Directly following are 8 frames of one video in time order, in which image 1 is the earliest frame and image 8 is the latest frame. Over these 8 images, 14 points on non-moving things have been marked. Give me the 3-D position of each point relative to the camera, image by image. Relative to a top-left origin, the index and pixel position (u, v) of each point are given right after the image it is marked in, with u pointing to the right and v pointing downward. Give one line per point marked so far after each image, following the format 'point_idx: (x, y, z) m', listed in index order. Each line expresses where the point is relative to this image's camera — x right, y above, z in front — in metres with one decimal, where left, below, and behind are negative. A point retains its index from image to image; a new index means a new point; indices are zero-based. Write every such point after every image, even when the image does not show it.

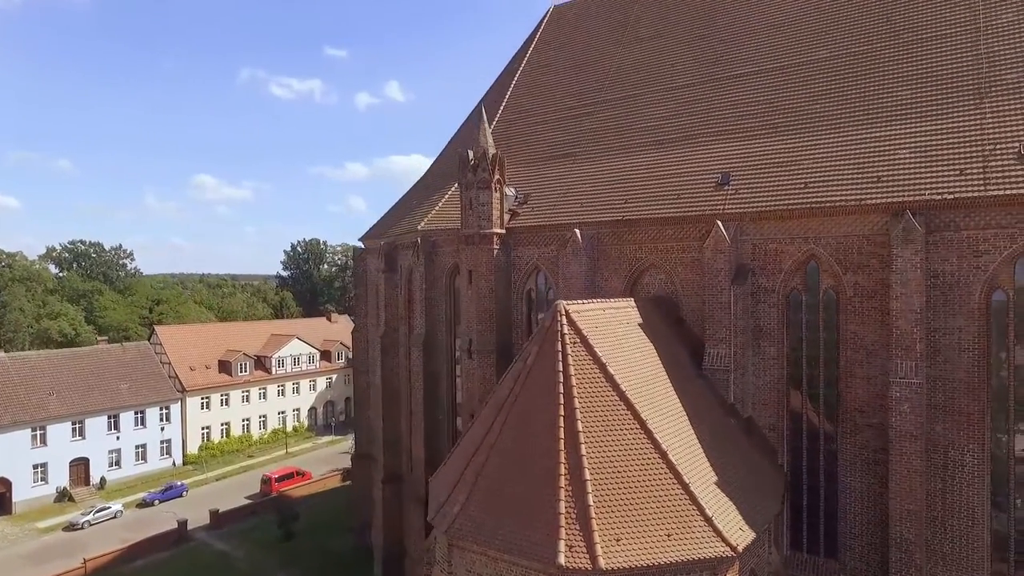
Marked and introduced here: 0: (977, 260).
0: (+7.7, +0.4, +10.2) m
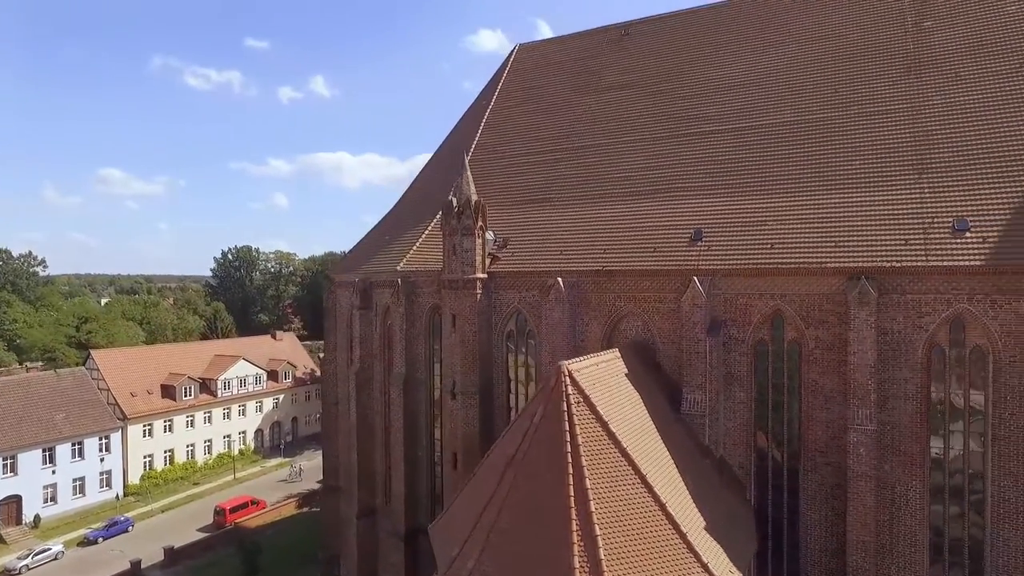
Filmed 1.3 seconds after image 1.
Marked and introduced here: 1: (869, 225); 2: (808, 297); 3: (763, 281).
0: (+7.8, -0.6, +11.7) m
1: (+7.3, +1.3, +12.5) m
2: (+6.1, -0.2, +12.6) m
3: (+5.3, +0.1, +12.9) m
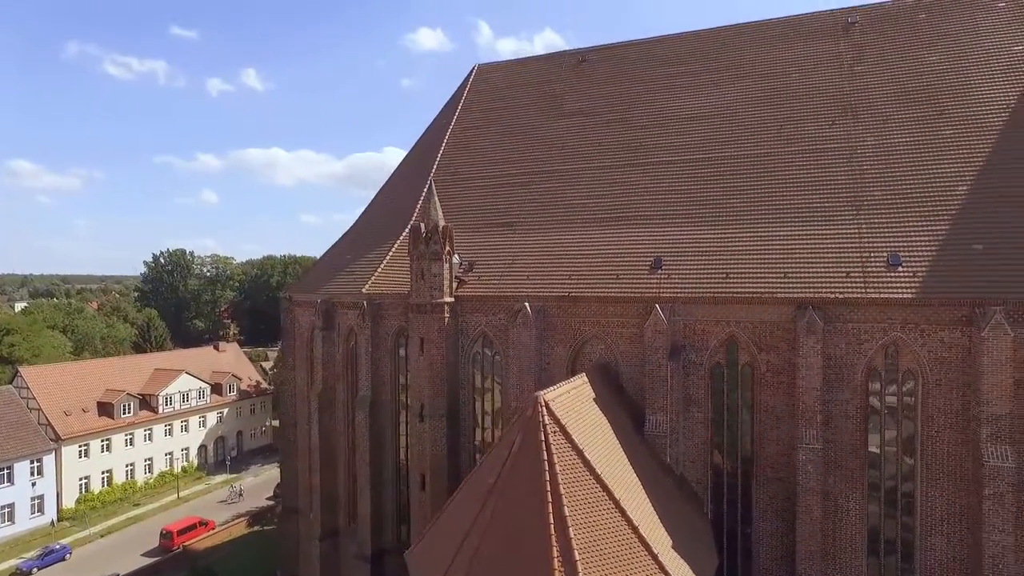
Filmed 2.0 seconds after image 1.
0: (+7.2, -1.2, +12.8) m
1: (+6.7, +0.7, +13.6) m
2: (+5.5, -0.8, +13.5) m
3: (+4.7, -0.5, +13.8) m
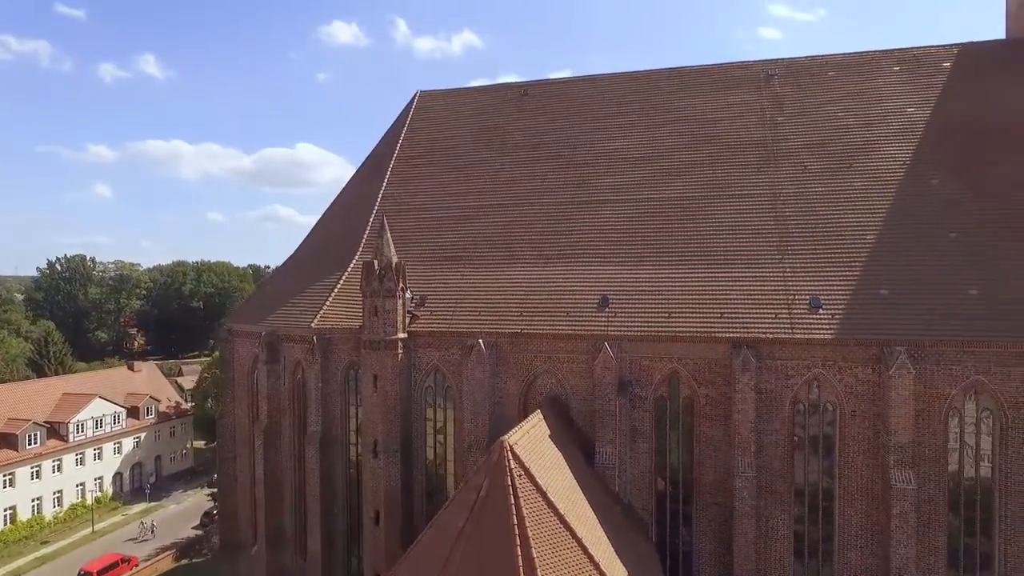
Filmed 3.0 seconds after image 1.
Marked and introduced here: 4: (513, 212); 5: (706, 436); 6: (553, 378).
0: (+6.3, -2.2, +14.2) m
1: (+5.7, -0.2, +14.9) m
2: (+4.5, -1.7, +14.7) m
3: (+3.6, -1.4, +14.9) m
4: (0.0, +2.2, +18.4) m
5: (+4.6, -3.5, +14.6) m
6: (+1.1, -2.3, +15.7) m
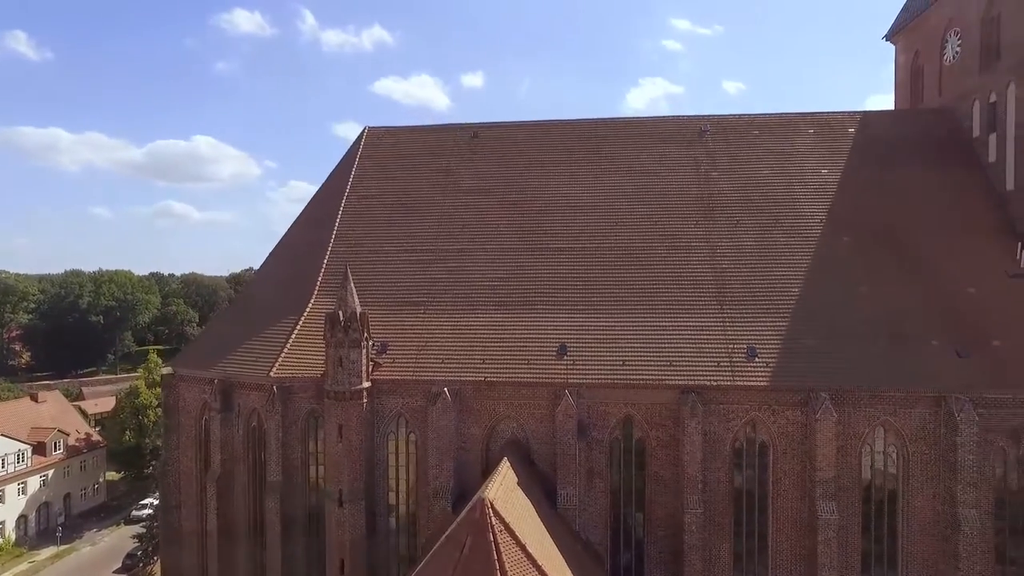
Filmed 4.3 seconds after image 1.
0: (+5.5, -3.5, +15.7) m
1: (+4.8, -1.5, +16.4) m
2: (+3.6, -3.0, +16.0) m
3: (+2.7, -2.7, +16.0) m
4: (-1.3, +0.9, +19.0) m
5: (+3.7, -4.8, +15.9) m
6: (+0.1, -3.6, +16.5) m
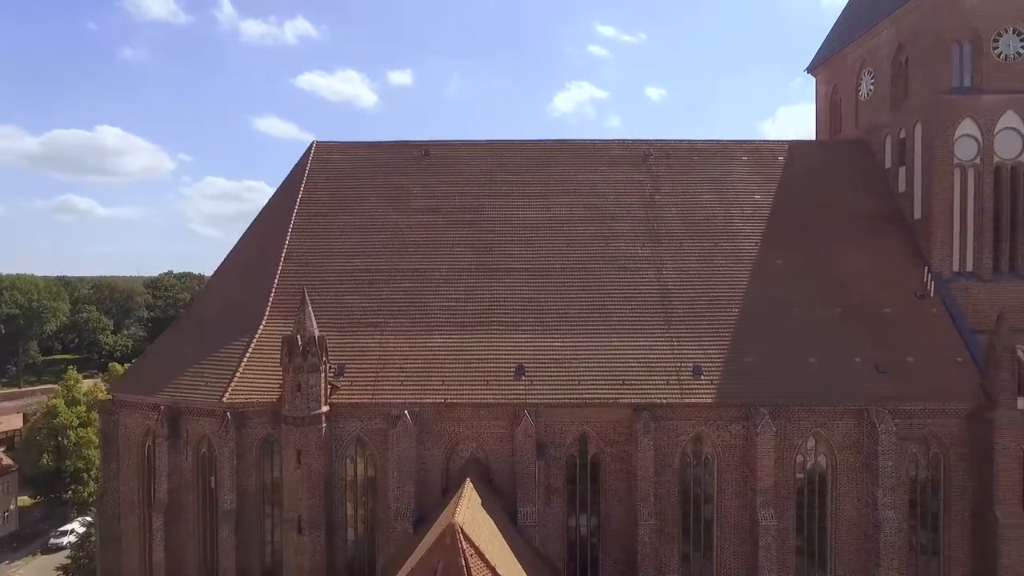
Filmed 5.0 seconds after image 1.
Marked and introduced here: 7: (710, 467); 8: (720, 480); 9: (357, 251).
0: (+4.5, -4.1, +16.7) m
1: (+3.7, -2.2, +17.3) m
2: (+2.6, -3.7, +16.7) m
3: (+1.7, -3.3, +16.7) m
4: (-2.7, +0.3, +19.2) m
5: (+2.7, -5.4, +16.7) m
6: (-1.0, -4.2, +16.9) m
7: (+5.4, -4.9, +16.8) m
8: (+5.6, -5.2, +16.7) m
9: (-5.0, +1.2, +19.8) m
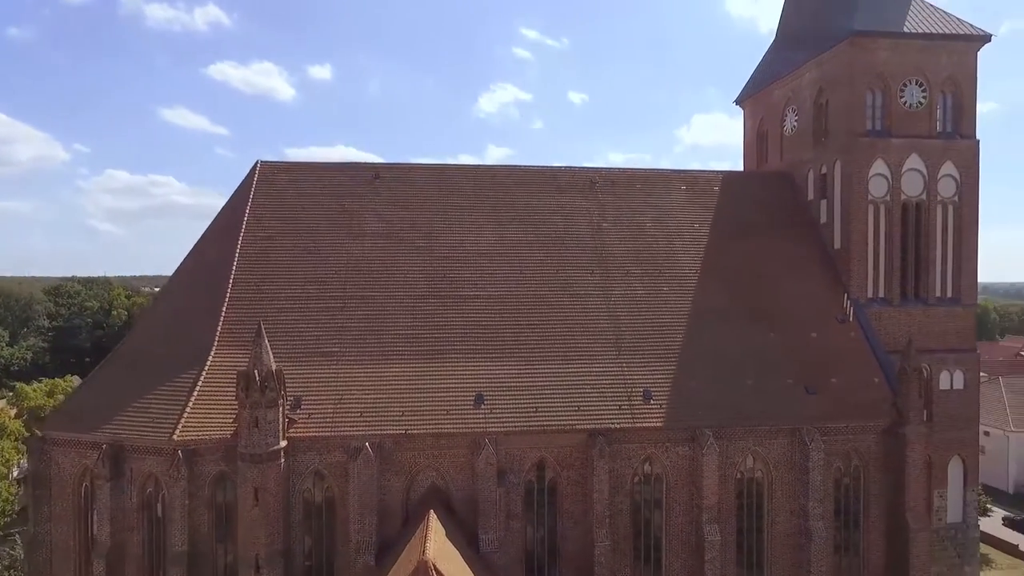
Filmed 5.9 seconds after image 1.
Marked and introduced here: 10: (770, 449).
0: (+3.3, -4.9, +17.6) m
1: (+2.5, -3.0, +18.0) m
2: (+1.4, -4.5, +17.4) m
3: (+0.6, -4.2, +17.2) m
4: (-4.1, -0.6, +19.2) m
5: (+1.6, -6.3, +17.4) m
6: (-2.1, -5.1, +17.1) m
7: (+4.2, -5.7, +17.8) m
8: (+4.5, -6.1, +17.8) m
9: (-6.4, +0.3, +19.5) m
10: (+7.6, -4.7, +18.2) m
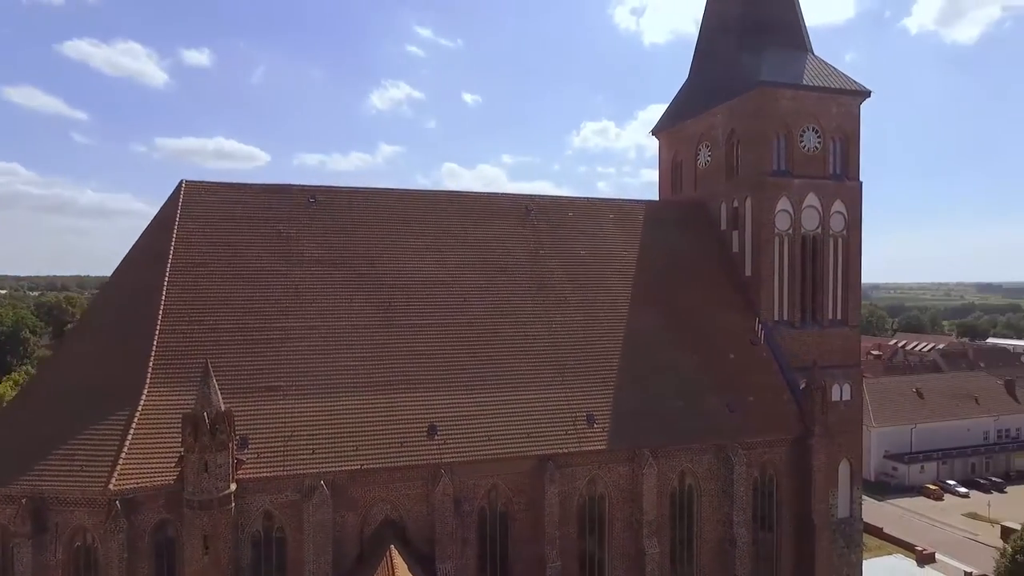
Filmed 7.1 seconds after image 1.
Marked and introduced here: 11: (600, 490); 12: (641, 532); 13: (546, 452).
0: (+1.9, -5.9, +18.5) m
1: (+1.0, -3.9, +18.8) m
2: (+0.1, -5.4, +18.0) m
3: (-0.8, -5.1, +17.7) m
4: (-5.7, -1.5, +18.9) m
5: (+0.2, -7.2, +18.0) m
6: (-3.4, -6.0, +17.1) m
7: (+2.8, -6.7, +18.9) m
8: (+3.0, -7.0, +18.9) m
9: (-8.1, -0.6, +18.8) m
10: (+6.0, -5.7, +19.8) m
11: (+2.7, -6.2, +18.9) m
12: (+3.9, -7.4, +18.7) m
13: (+1.0, -4.8, +18.0) m
